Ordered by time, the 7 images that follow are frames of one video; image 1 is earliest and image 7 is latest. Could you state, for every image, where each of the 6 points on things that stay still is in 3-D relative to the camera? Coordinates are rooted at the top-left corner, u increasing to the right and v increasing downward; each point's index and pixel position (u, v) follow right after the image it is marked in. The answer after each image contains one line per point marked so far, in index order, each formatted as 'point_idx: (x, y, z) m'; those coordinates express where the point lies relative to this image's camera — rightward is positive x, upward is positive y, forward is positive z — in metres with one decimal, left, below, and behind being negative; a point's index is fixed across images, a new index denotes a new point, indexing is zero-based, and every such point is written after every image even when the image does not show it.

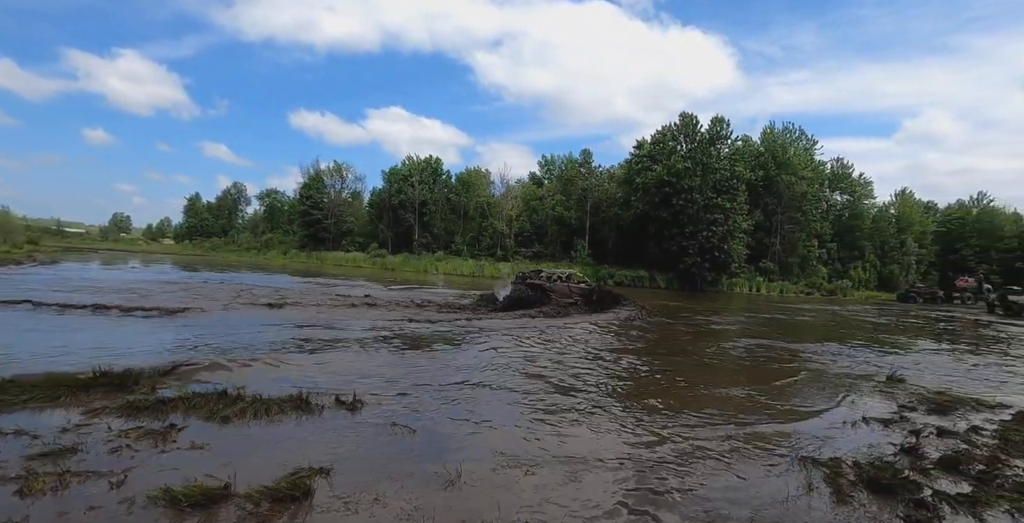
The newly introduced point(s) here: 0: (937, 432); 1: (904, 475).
0: (+5.4, -2.2, +7.2) m
1: (+3.8, -2.1, +5.5) m
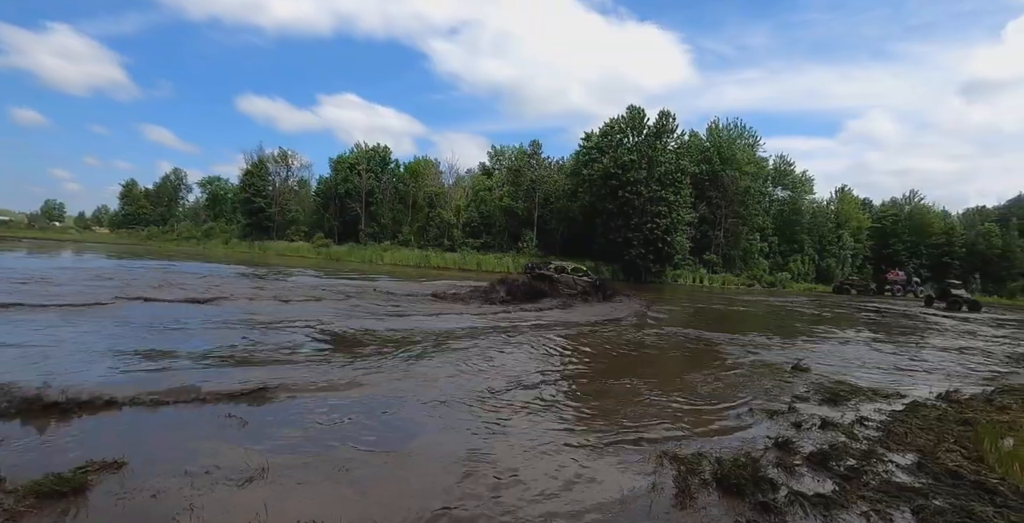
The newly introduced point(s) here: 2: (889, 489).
0: (+3.7, -1.9, +6.7) m
1: (+2.2, -1.8, +4.9) m
2: (+3.2, -1.9, +4.7) m
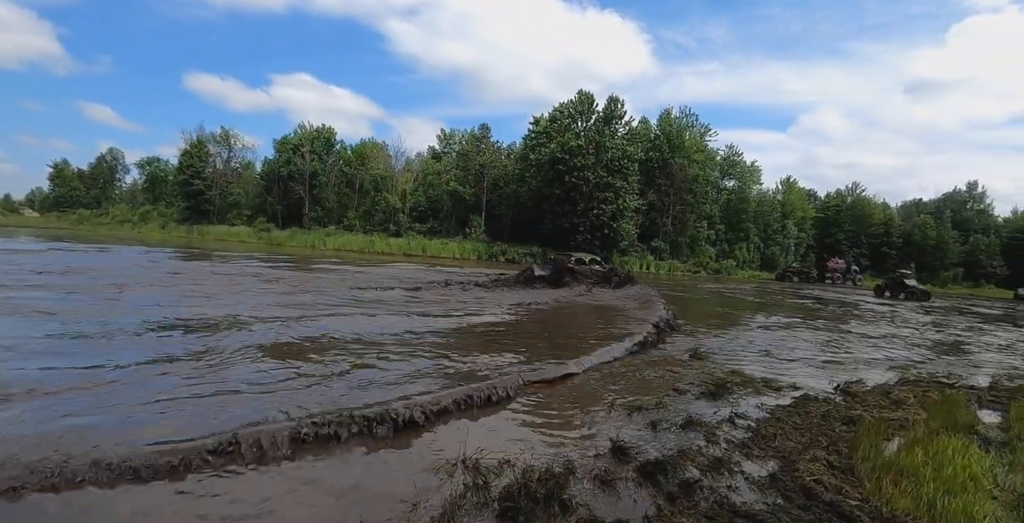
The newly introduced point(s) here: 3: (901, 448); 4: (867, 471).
0: (+1.7, -1.6, +5.6) m
1: (+0.3, -1.5, +3.7) m
2: (+1.4, -1.6, +3.6) m
3: (+3.4, -1.7, +4.9) m
4: (+2.8, -1.7, +4.4) m
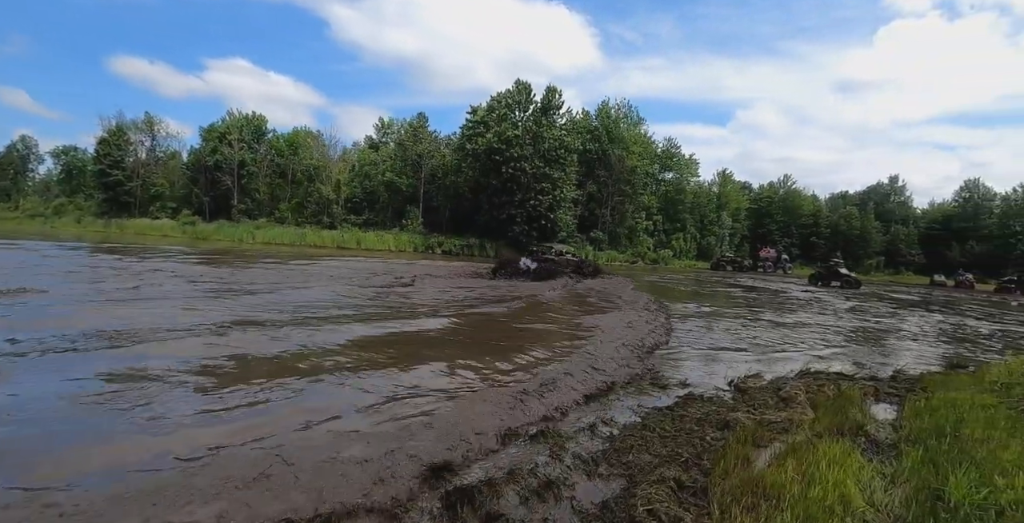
0: (+0.2, -1.4, +4.7) m
1: (-1.0, -1.4, +2.7) m
2: (0.0, -1.5, +2.7) m
3: (+2.0, -1.5, +4.2) m
4: (+1.4, -1.5, +3.6) m
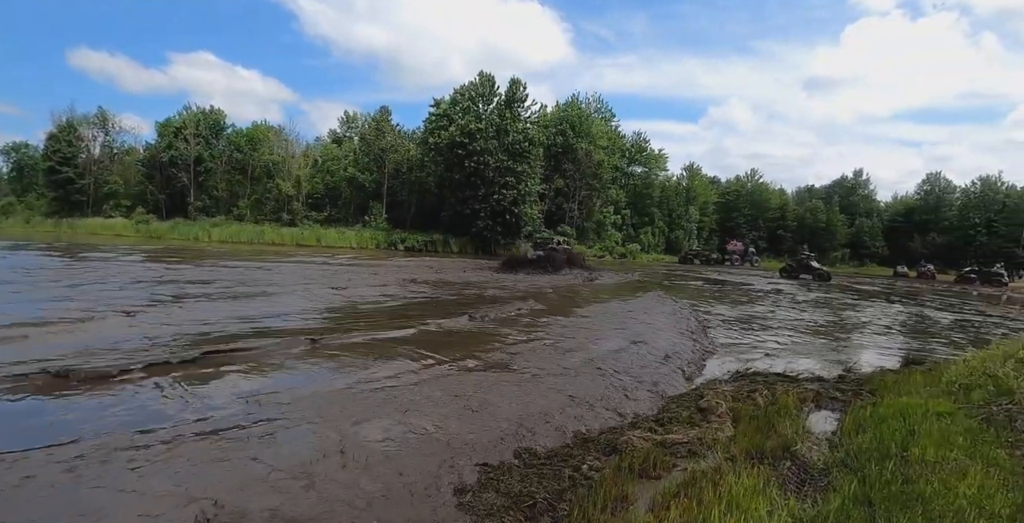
0: (-1.0, -1.3, +3.5) m
1: (-2.1, -1.3, +1.5) m
2: (-1.1, -1.4, +1.5) m
3: (+0.8, -1.3, +3.1) m
4: (+0.3, -1.4, +2.5) m
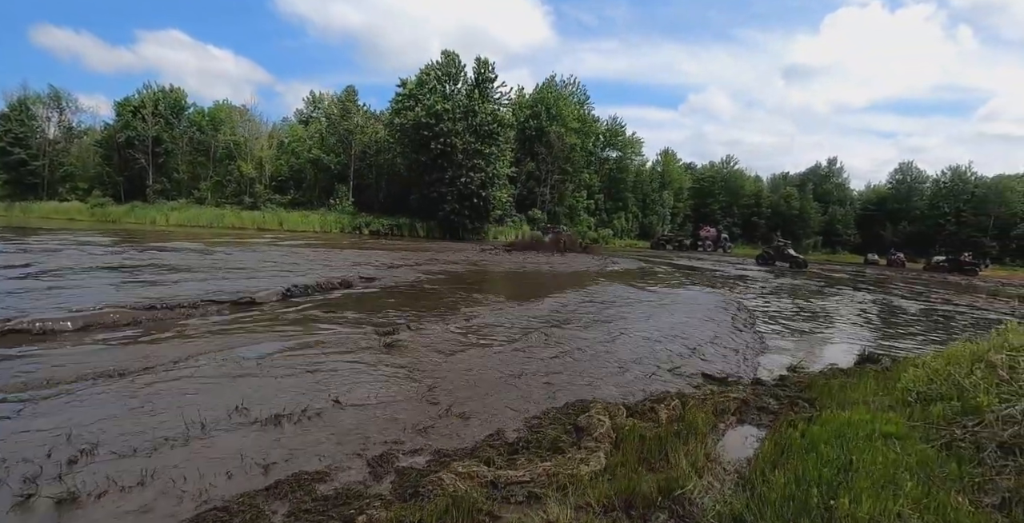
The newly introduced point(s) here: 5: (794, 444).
0: (-2.1, -1.2, +2.3) m
1: (-3.2, -1.2, +0.2) m
2: (-2.1, -1.3, +0.3) m
3: (-0.3, -1.2, +1.9) m
4: (-0.8, -1.2, +1.3) m
5: (+1.9, -1.2, +3.7) m
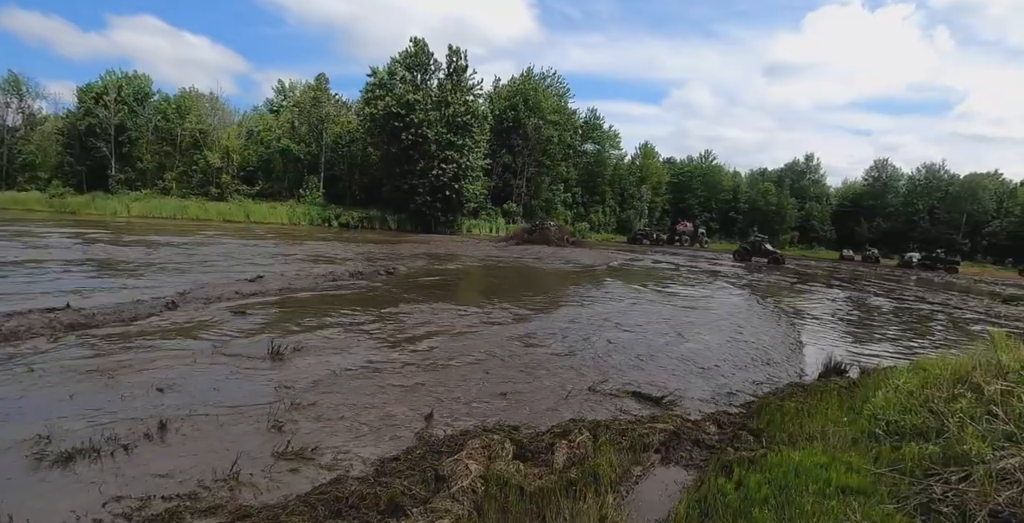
0: (-2.9, -1.2, +1.3) m
1: (-3.9, -1.2, -0.8) m
2: (-2.8, -1.3, -0.7) m
3: (-1.0, -1.2, +1.0) m
4: (-1.6, -1.2, +0.3) m
5: (+1.1, -1.2, +2.8) m
